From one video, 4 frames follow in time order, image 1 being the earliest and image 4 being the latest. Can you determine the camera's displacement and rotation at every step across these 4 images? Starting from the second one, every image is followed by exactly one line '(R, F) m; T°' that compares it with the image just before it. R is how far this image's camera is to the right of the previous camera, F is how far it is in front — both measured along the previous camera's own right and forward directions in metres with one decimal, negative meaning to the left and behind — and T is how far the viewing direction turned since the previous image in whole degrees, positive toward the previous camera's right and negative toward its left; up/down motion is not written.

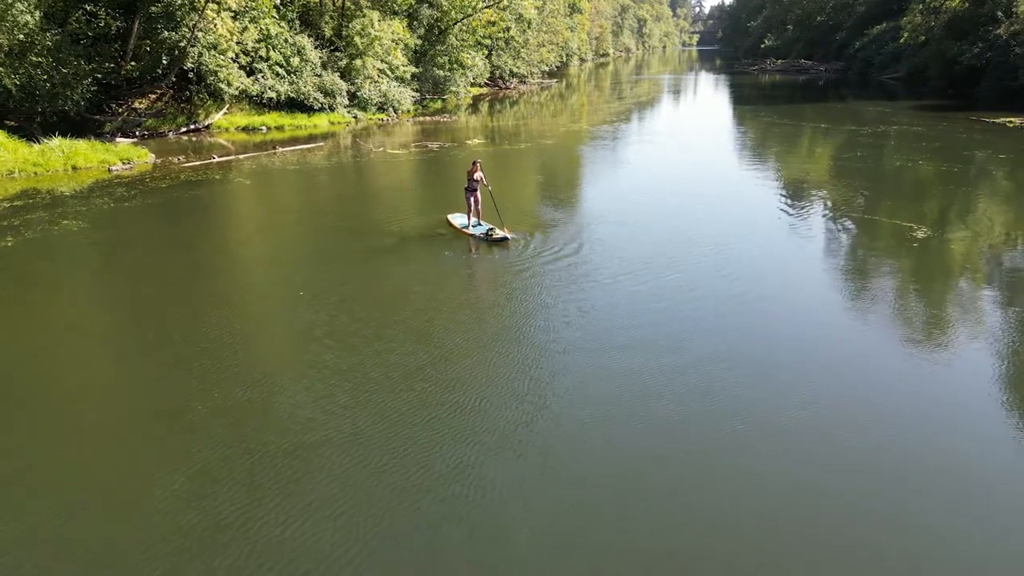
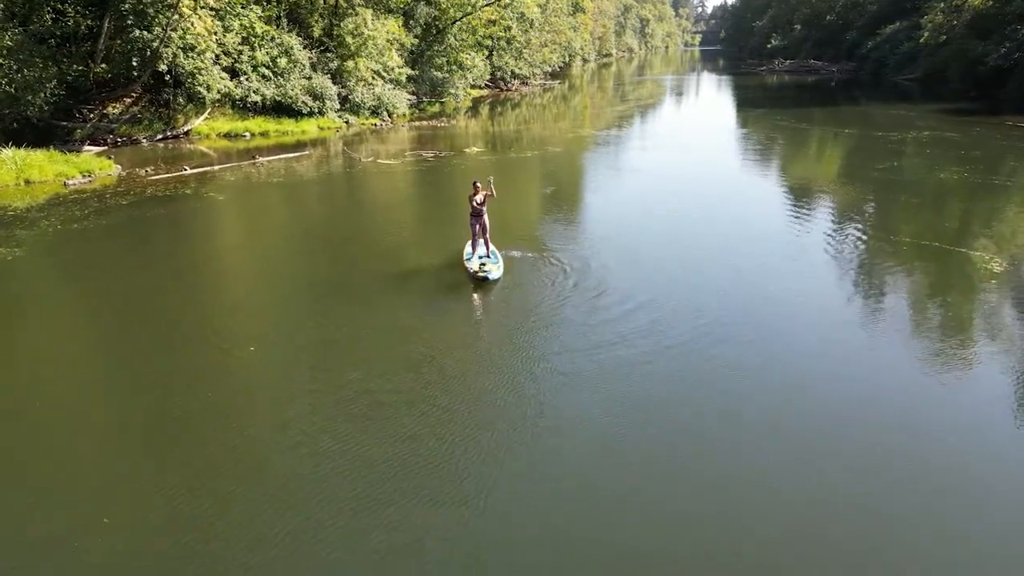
(-0.1, +1.1) m; 0°
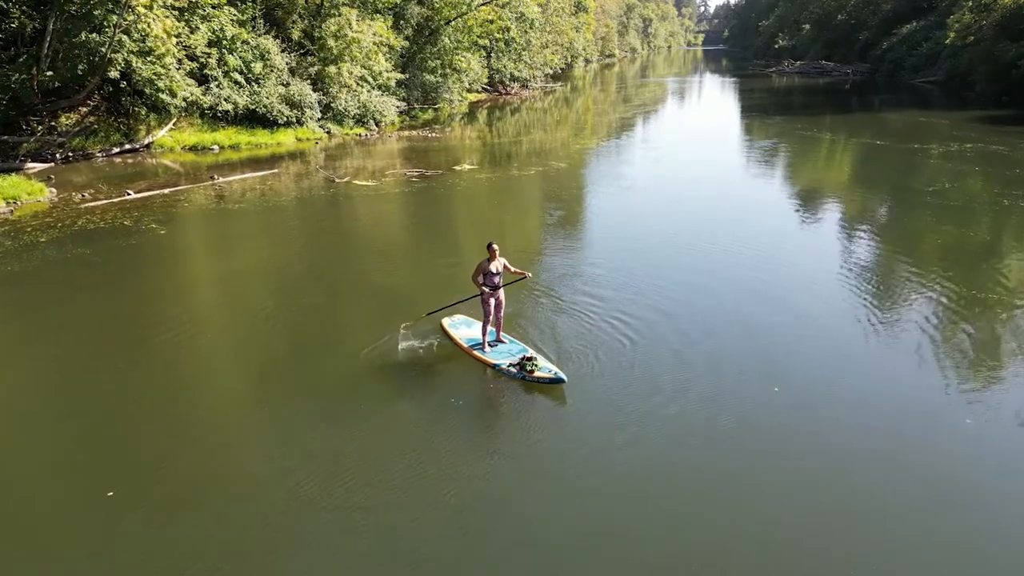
(0.0, +1.5) m; 0°
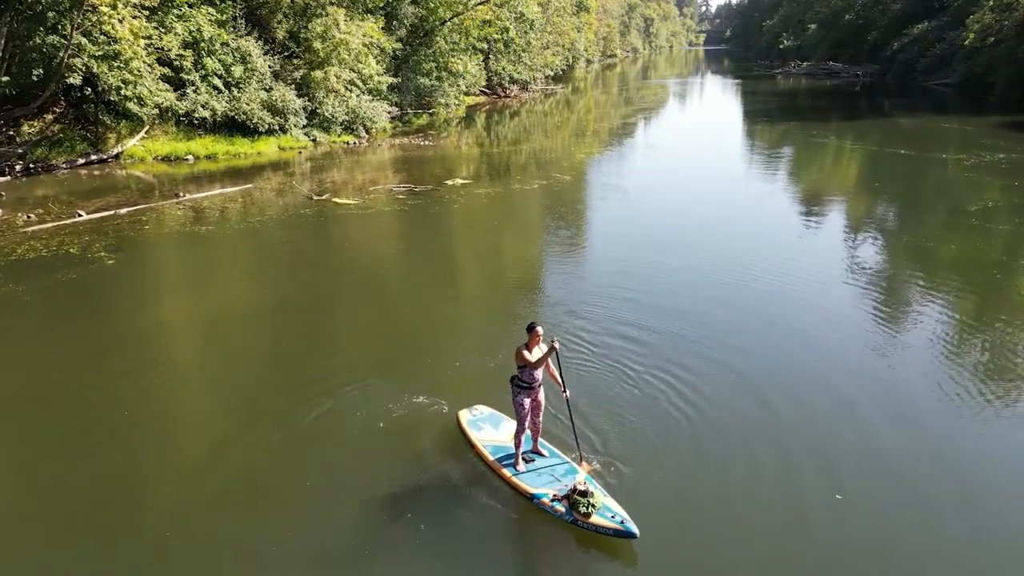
(0.0, +1.0) m; 0°
